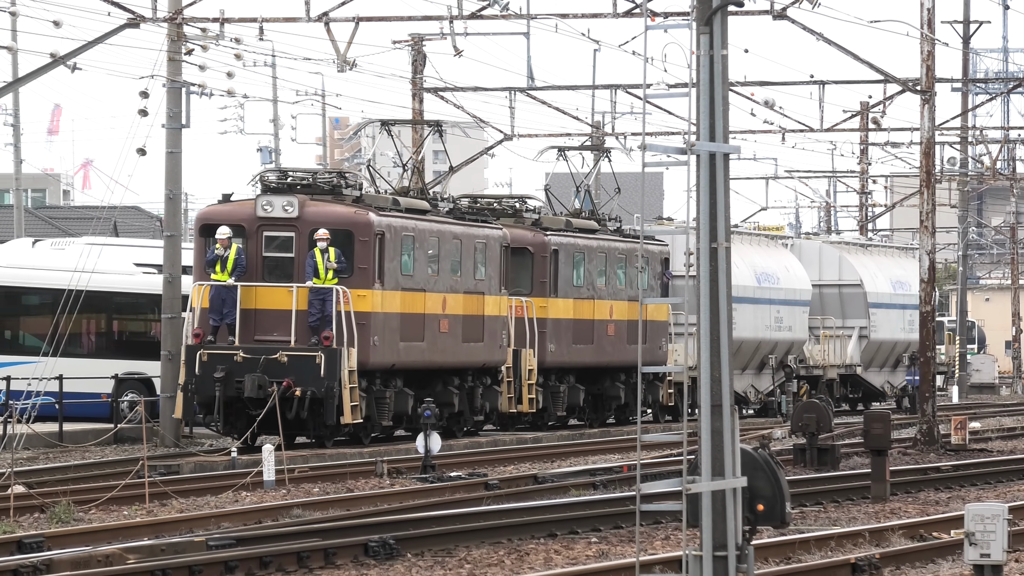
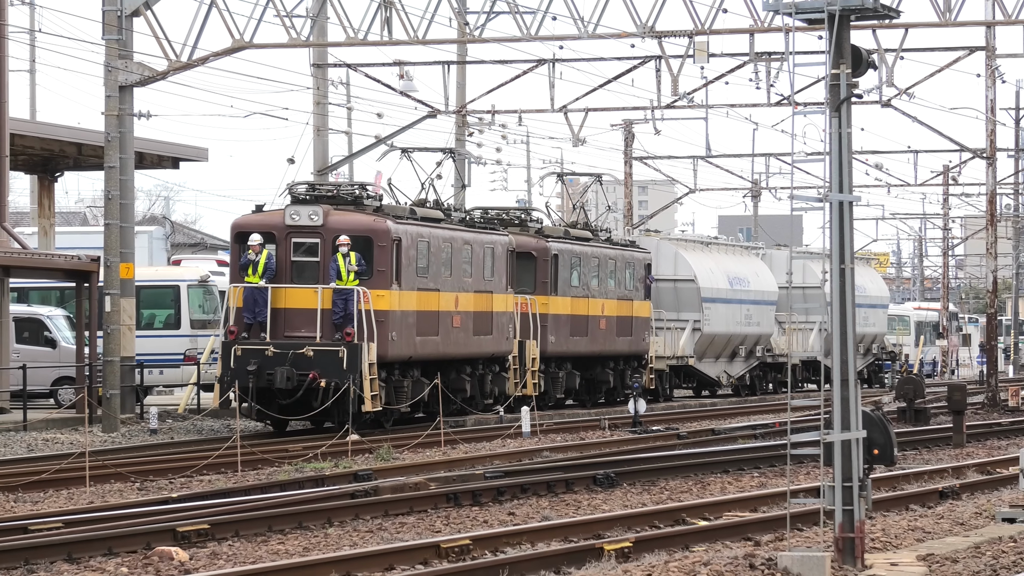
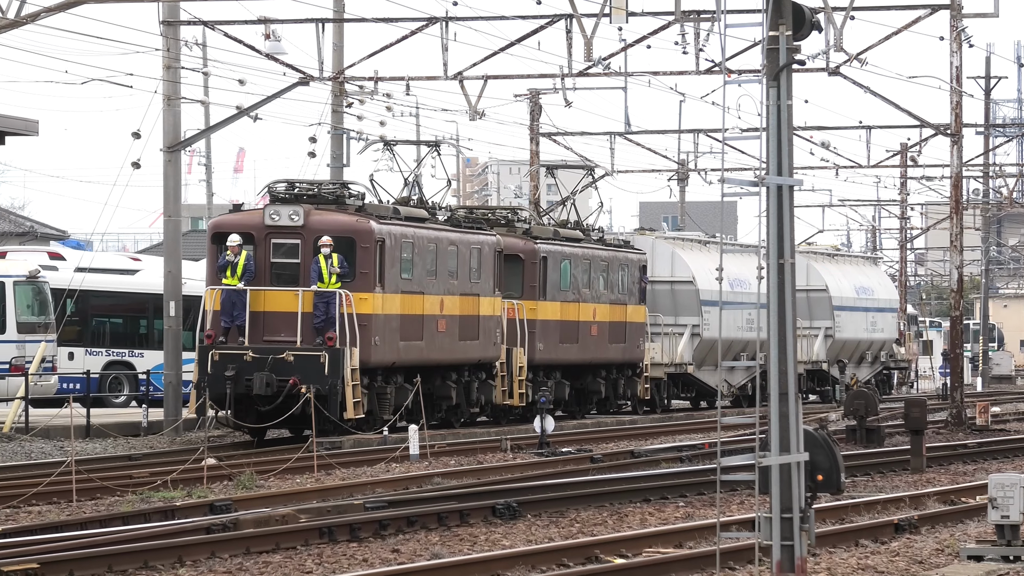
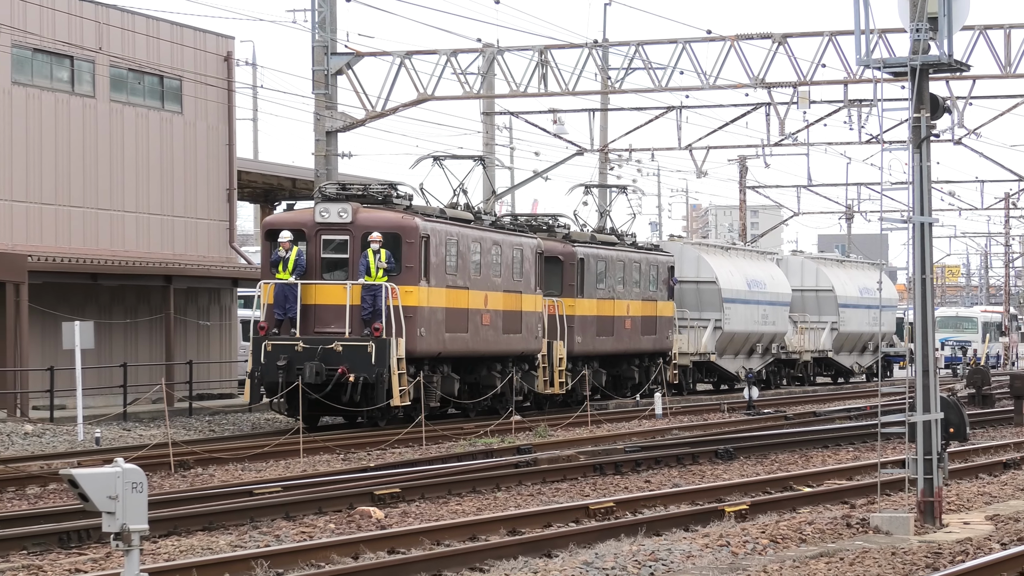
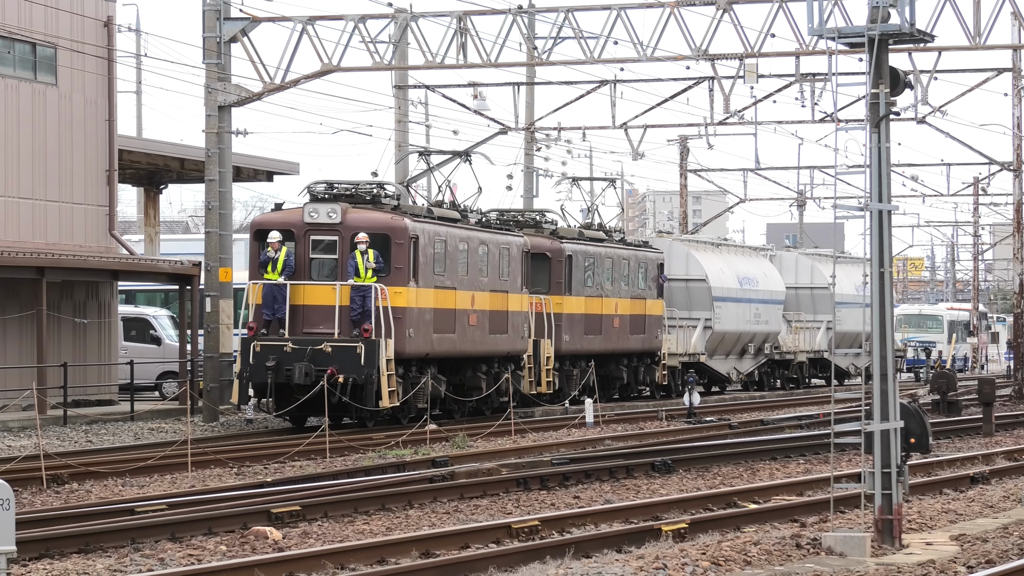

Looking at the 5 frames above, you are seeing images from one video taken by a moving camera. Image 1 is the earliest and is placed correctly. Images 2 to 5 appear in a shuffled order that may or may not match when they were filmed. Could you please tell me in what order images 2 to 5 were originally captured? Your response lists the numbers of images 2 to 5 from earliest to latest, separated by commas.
3, 2, 5, 4
